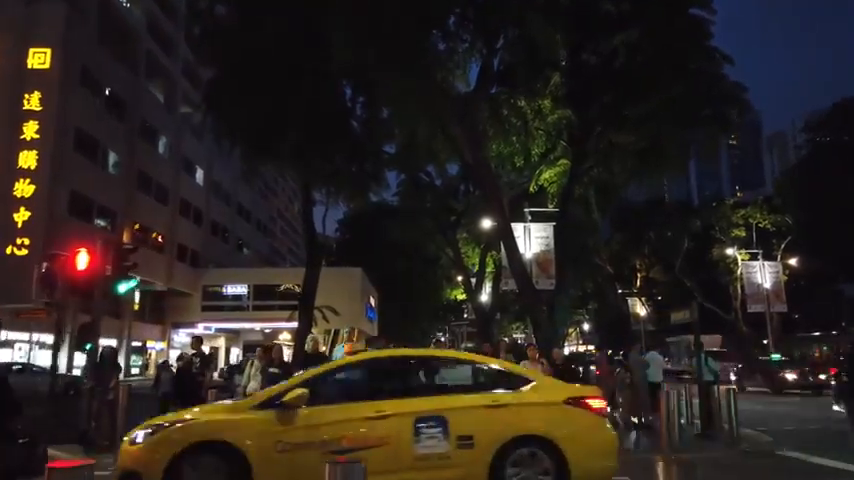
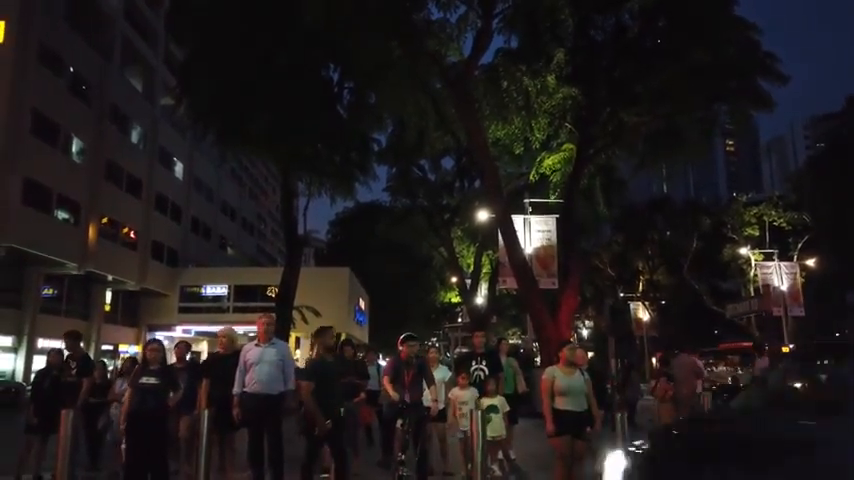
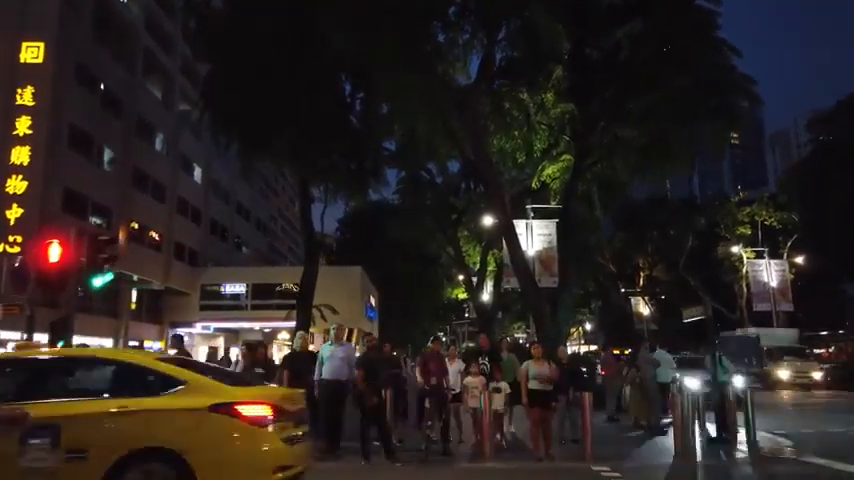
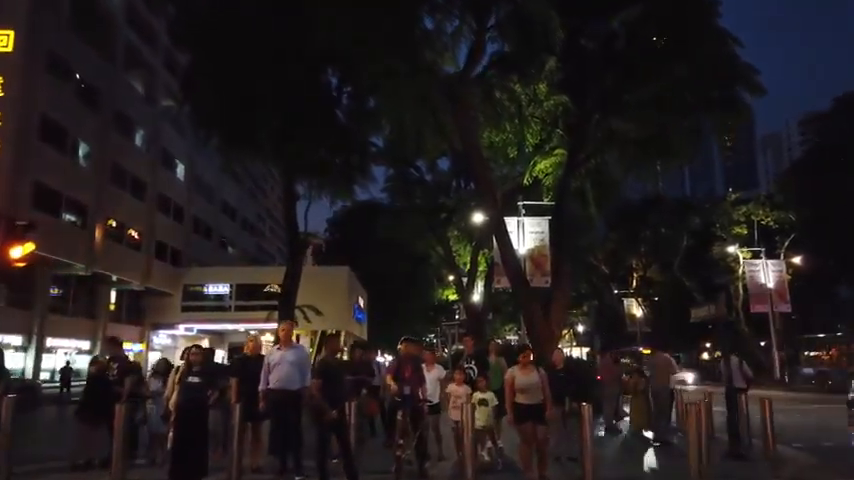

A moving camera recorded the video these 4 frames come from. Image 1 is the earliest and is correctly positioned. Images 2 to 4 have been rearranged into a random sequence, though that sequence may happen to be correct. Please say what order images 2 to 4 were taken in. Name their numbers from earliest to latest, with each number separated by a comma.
3, 4, 2
